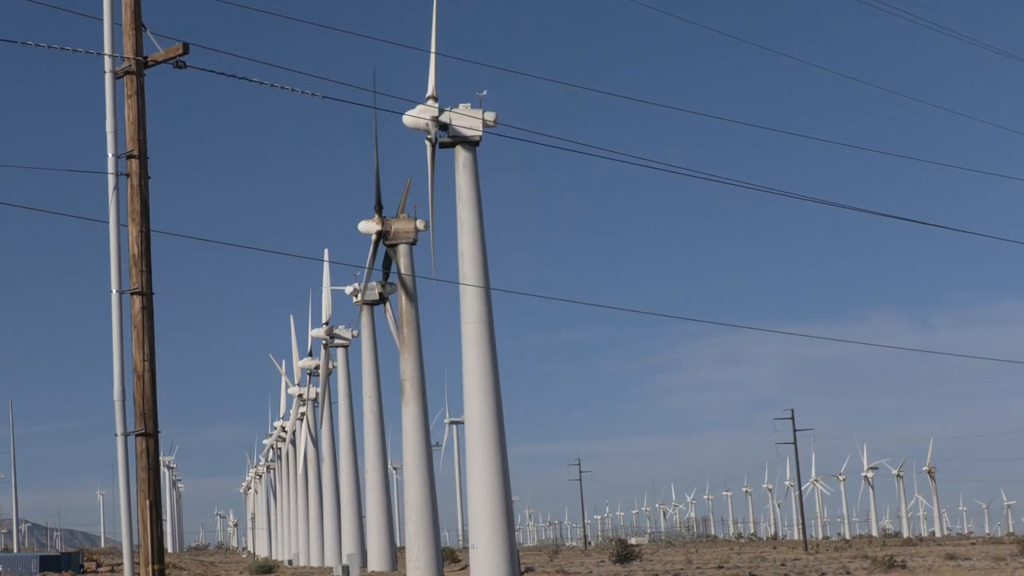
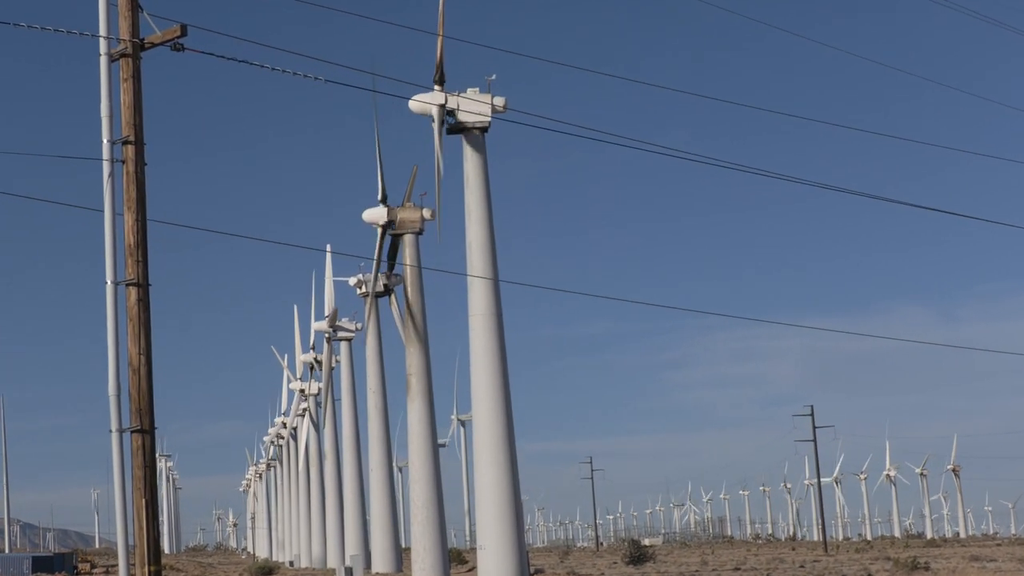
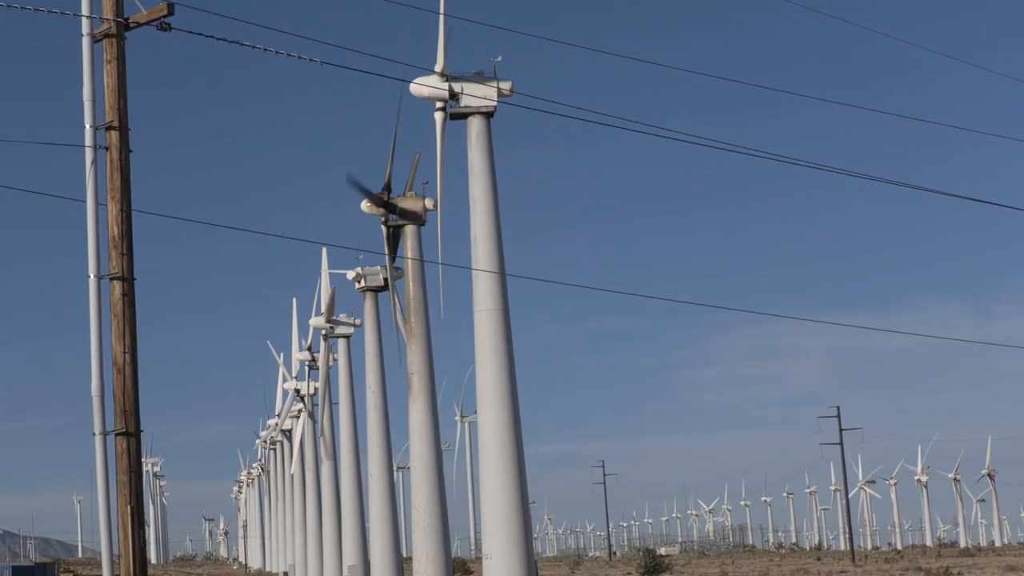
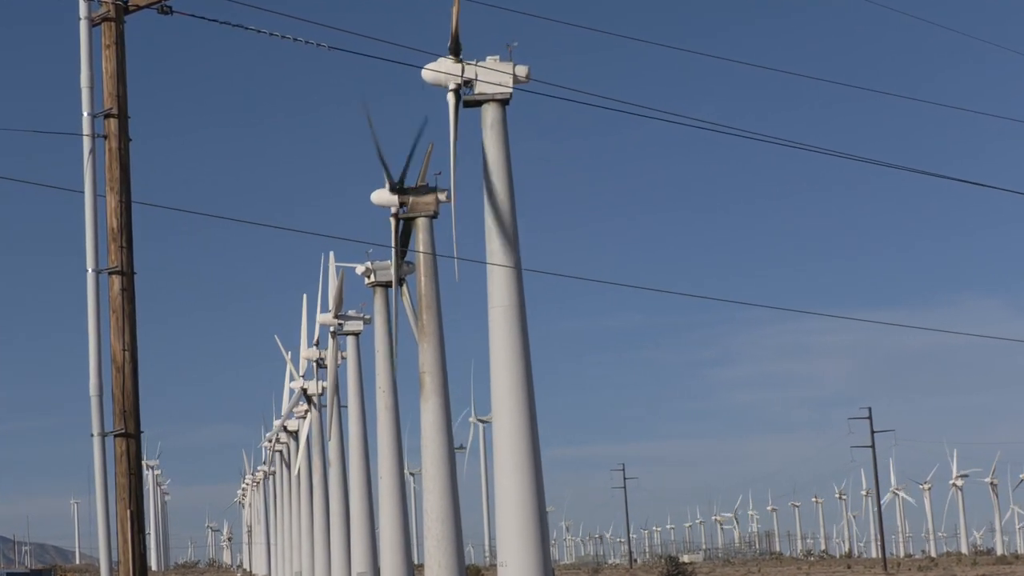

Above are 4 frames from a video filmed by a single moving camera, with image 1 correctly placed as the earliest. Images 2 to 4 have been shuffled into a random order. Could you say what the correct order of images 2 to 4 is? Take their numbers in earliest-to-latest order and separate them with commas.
2, 3, 4
